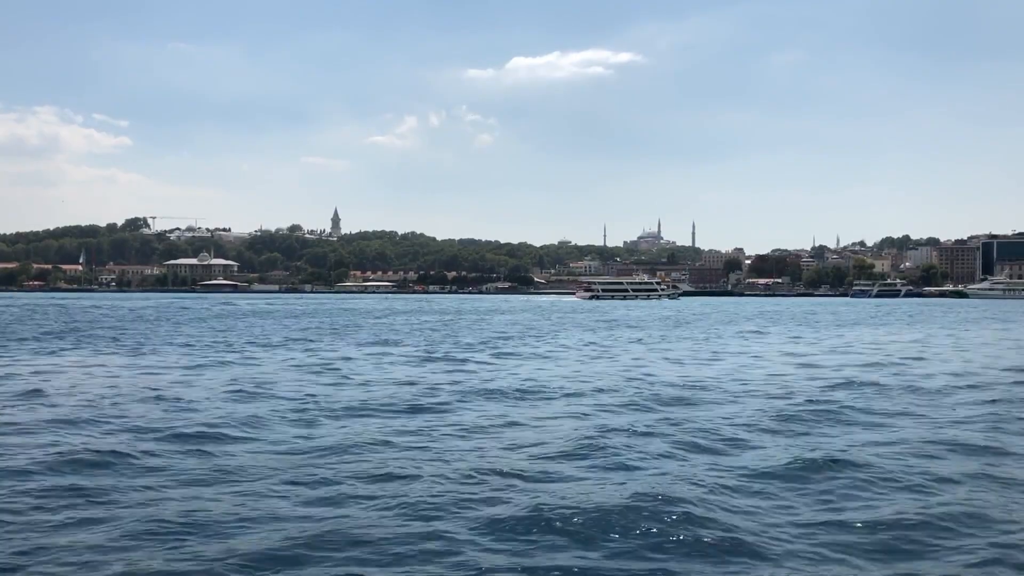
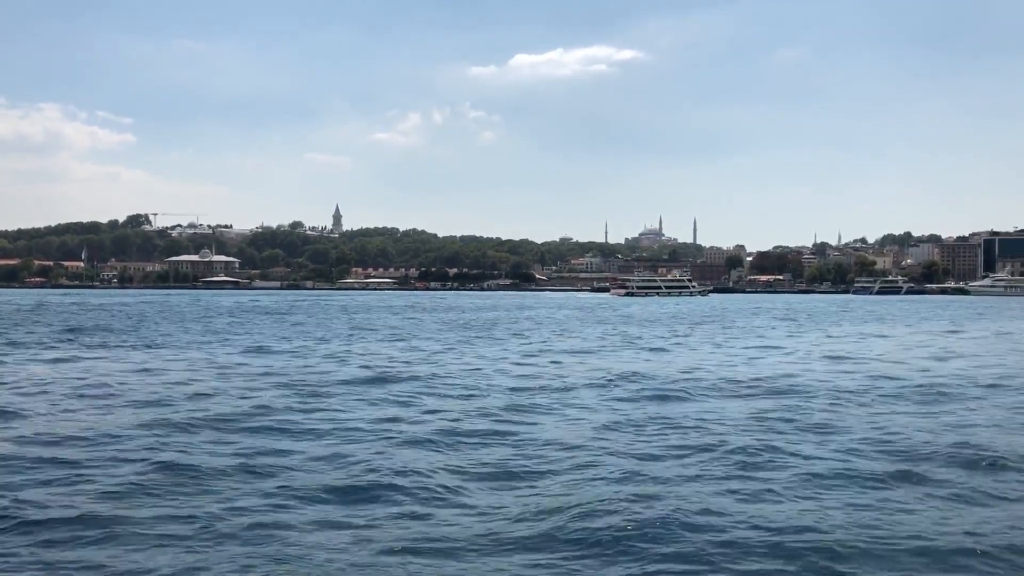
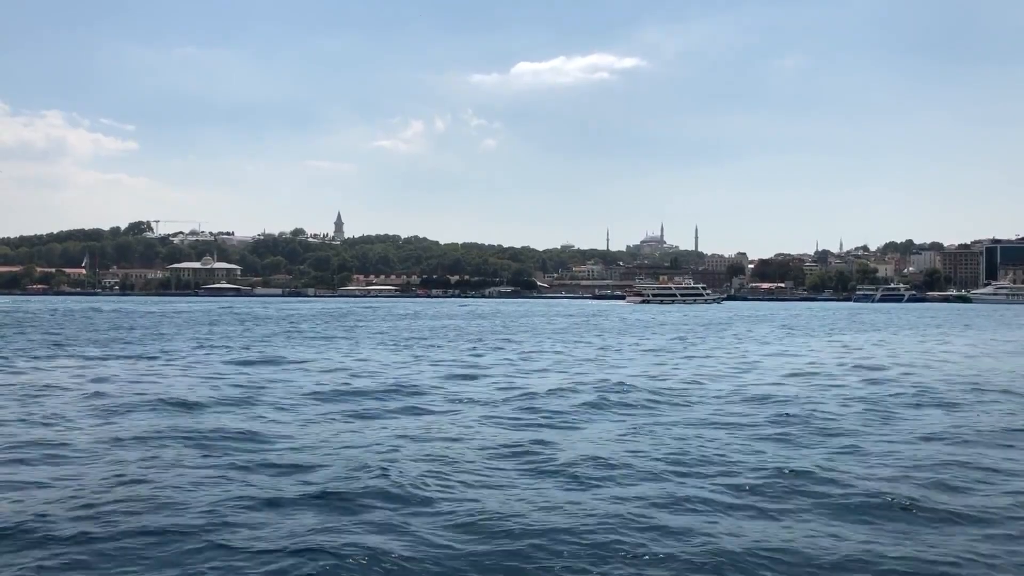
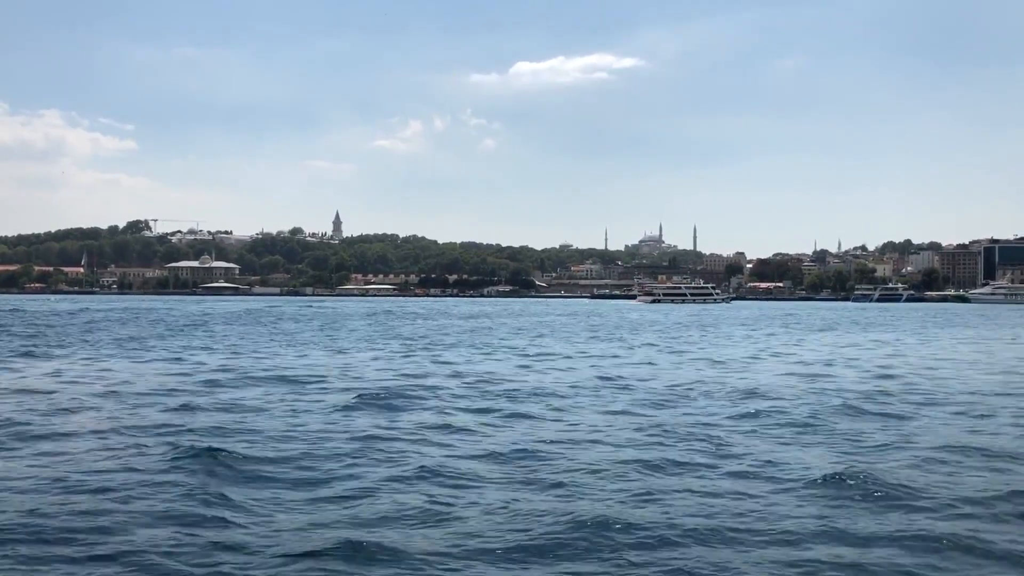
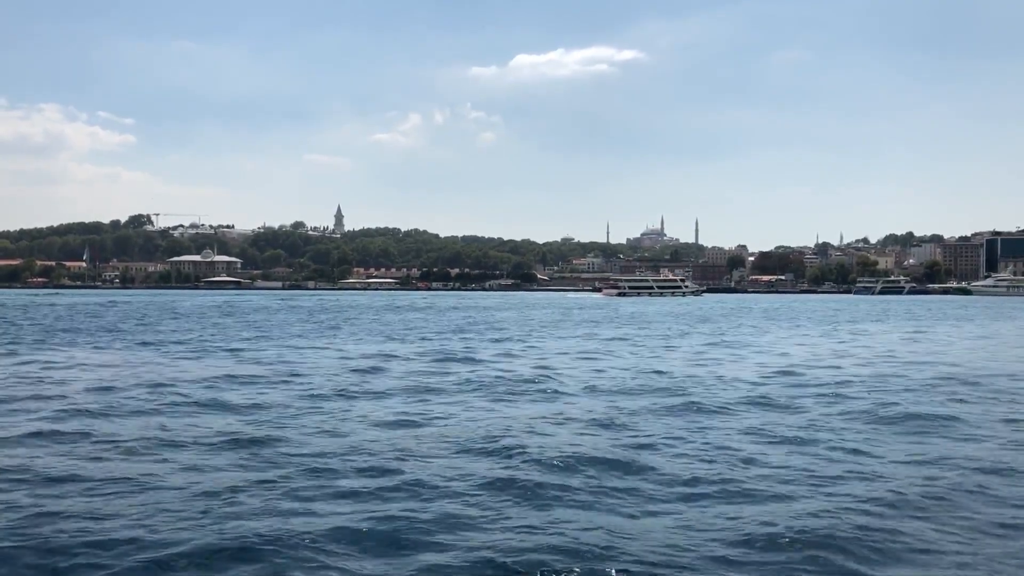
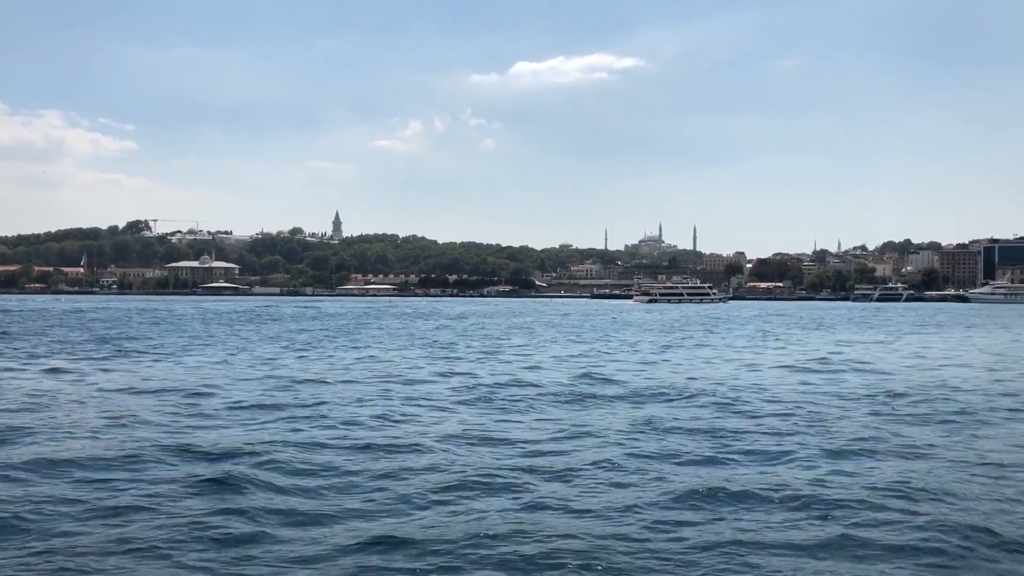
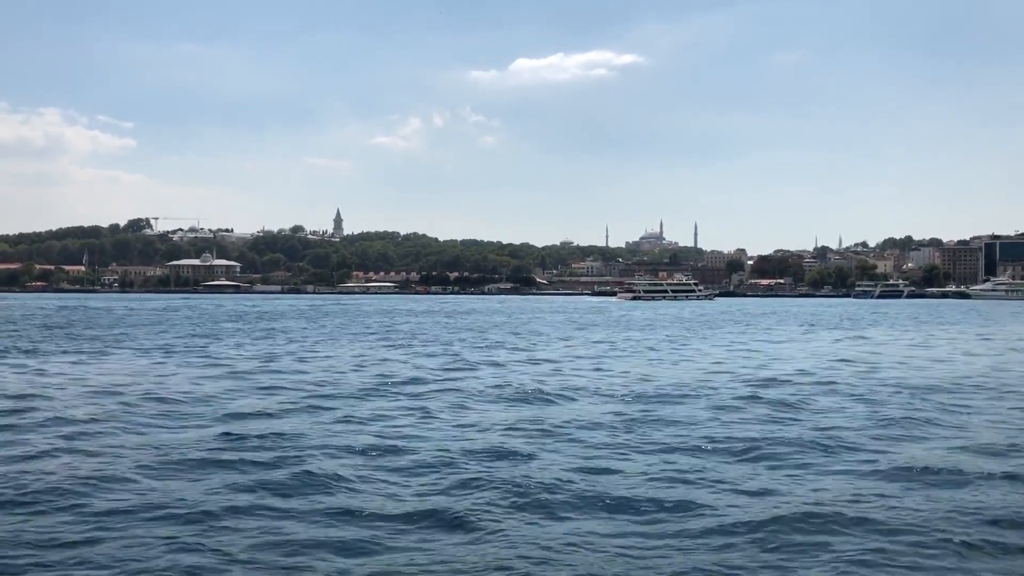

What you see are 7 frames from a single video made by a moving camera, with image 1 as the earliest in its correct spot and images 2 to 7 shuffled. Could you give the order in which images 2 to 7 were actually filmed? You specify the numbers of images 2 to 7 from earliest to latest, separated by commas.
5, 2, 7, 3, 6, 4
